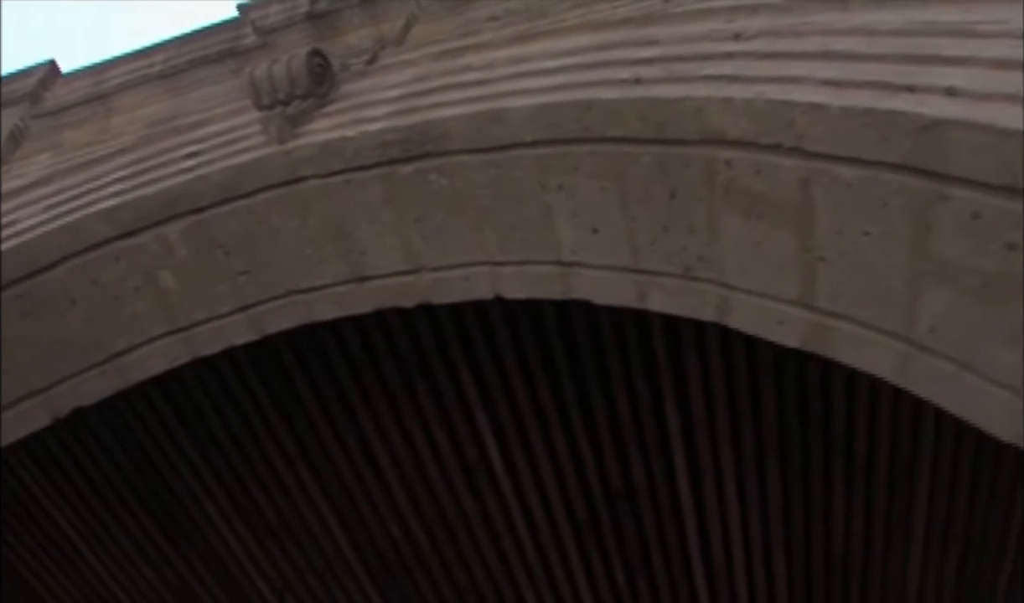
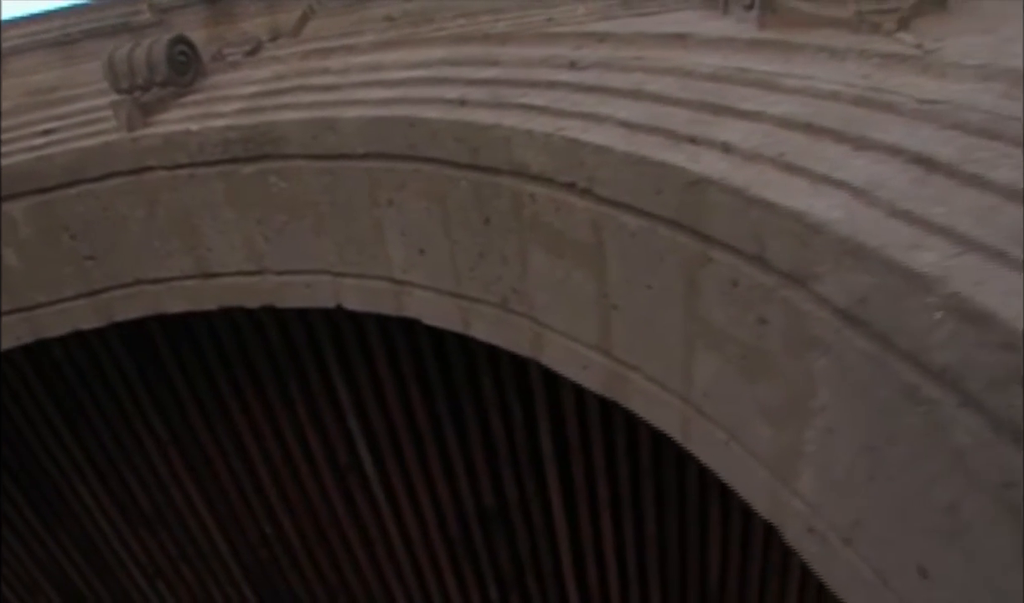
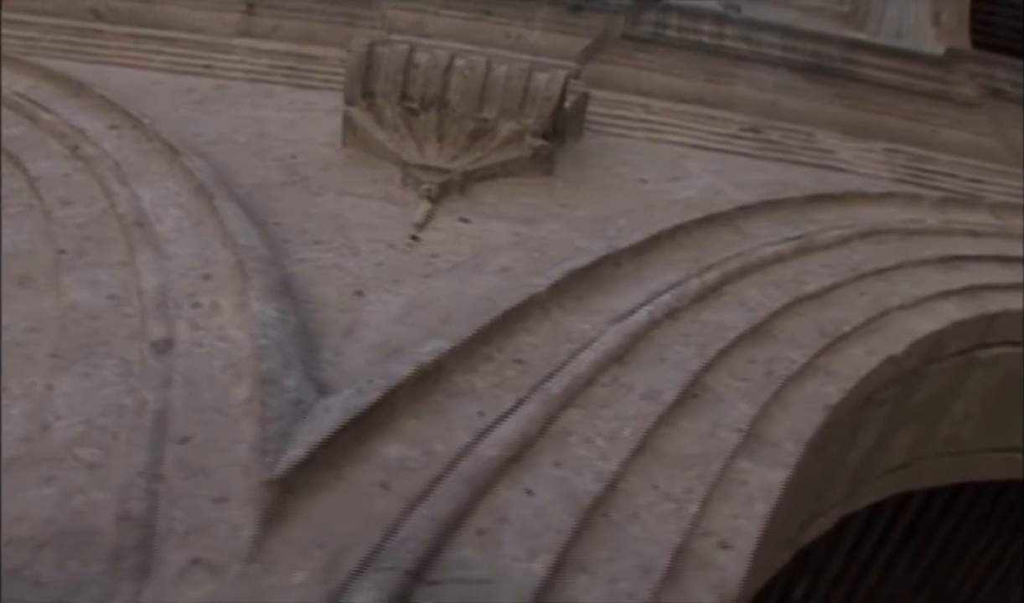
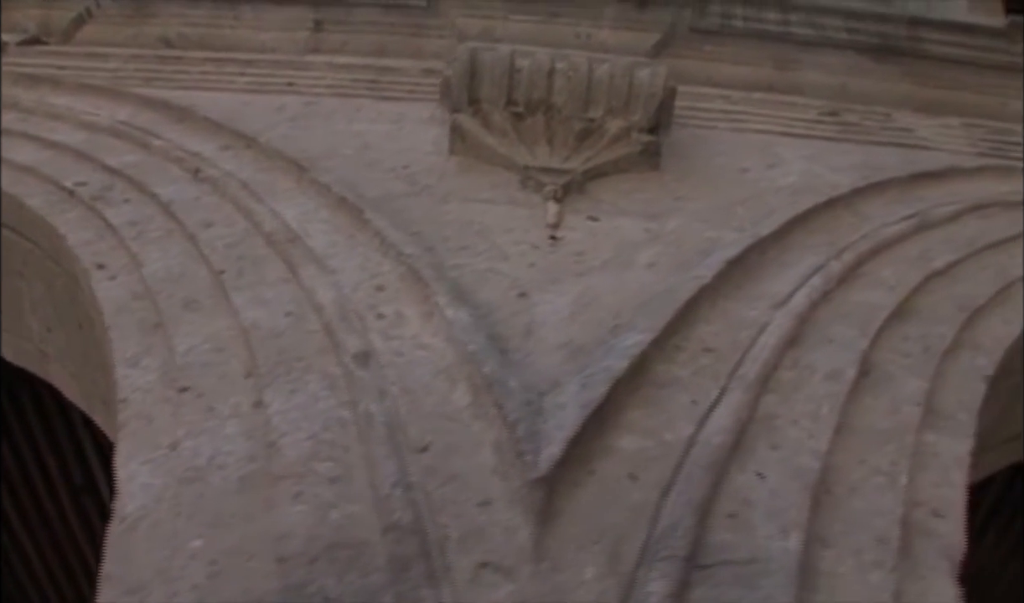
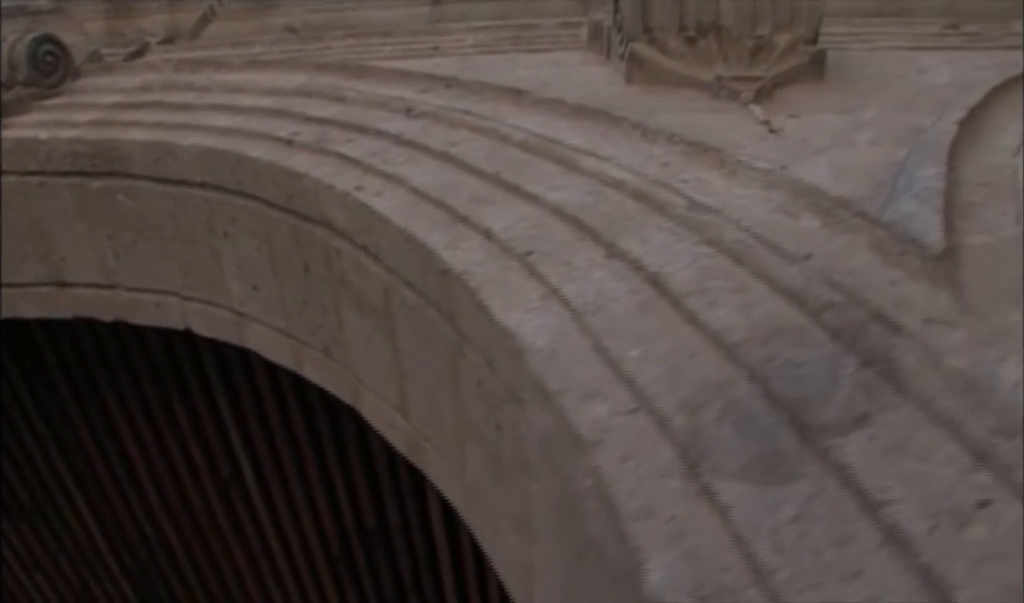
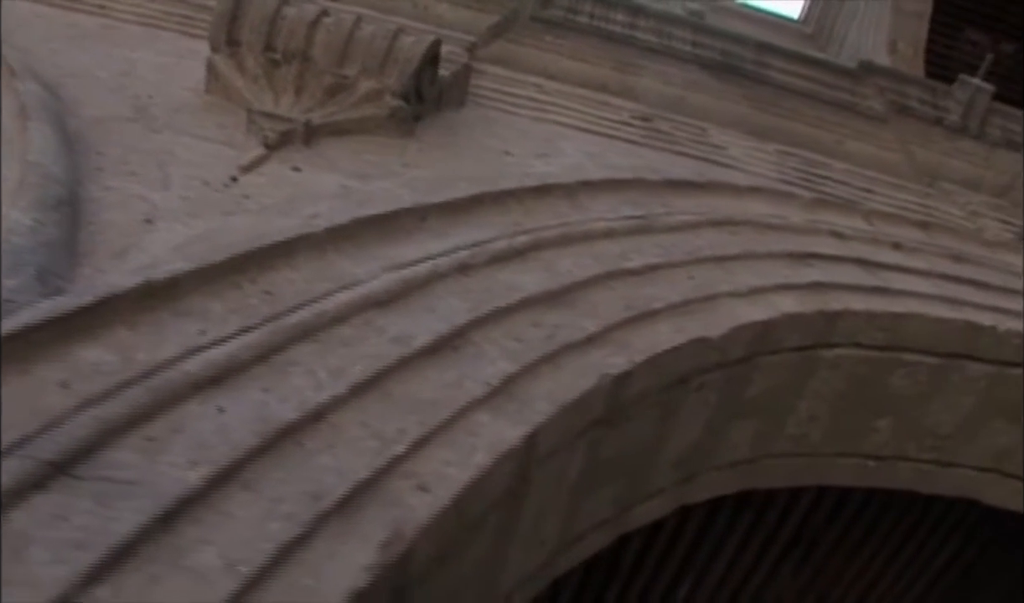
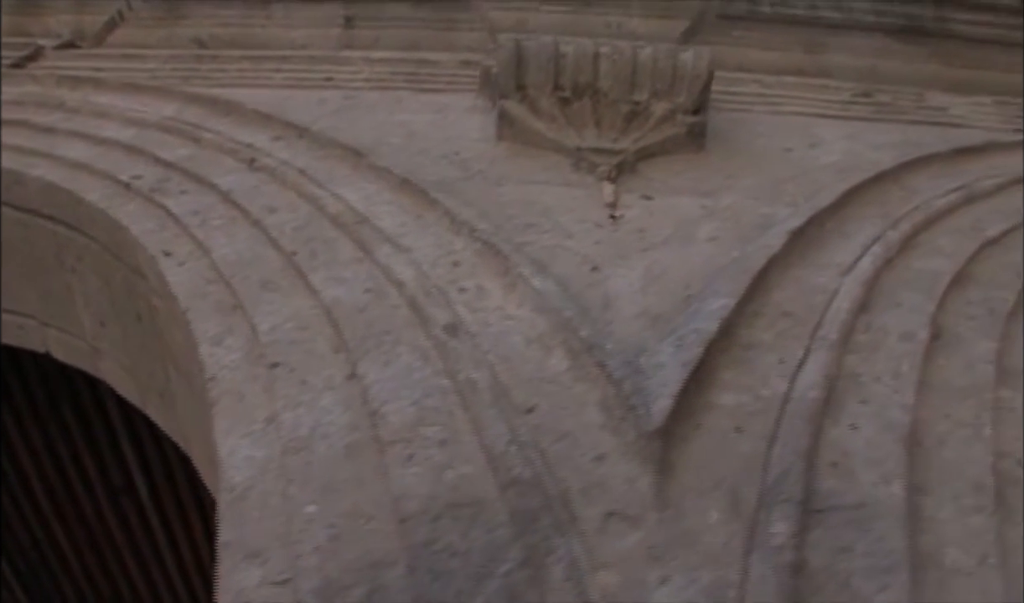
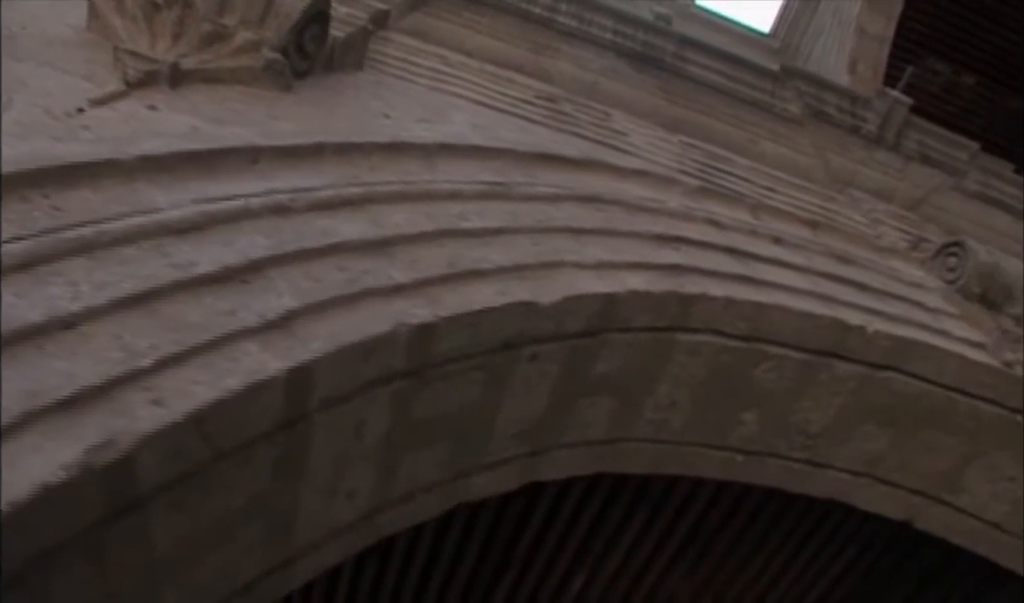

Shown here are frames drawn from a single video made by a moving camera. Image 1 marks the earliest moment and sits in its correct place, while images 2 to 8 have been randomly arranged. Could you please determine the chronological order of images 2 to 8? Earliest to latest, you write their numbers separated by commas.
2, 5, 7, 4, 3, 6, 8
